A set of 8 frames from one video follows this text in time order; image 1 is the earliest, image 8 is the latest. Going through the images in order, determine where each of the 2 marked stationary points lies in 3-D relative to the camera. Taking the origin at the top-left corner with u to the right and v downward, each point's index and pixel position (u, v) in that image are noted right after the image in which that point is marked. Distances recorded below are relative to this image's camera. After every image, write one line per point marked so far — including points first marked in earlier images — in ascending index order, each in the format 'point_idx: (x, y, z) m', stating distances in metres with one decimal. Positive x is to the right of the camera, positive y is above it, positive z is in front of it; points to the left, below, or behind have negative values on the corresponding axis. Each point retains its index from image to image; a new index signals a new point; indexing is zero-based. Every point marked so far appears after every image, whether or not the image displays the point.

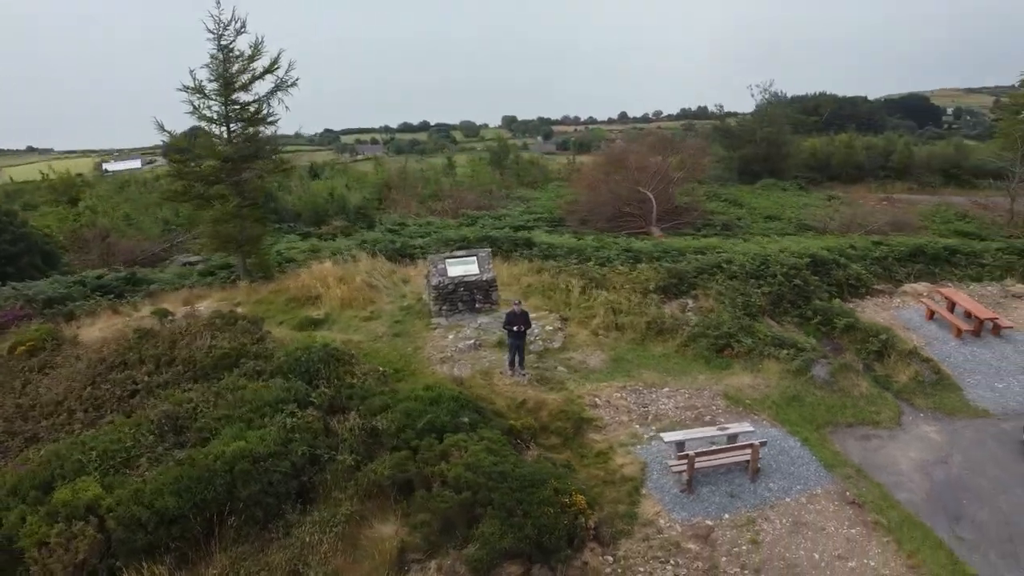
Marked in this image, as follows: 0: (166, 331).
0: (-5.5, -0.7, +12.8) m
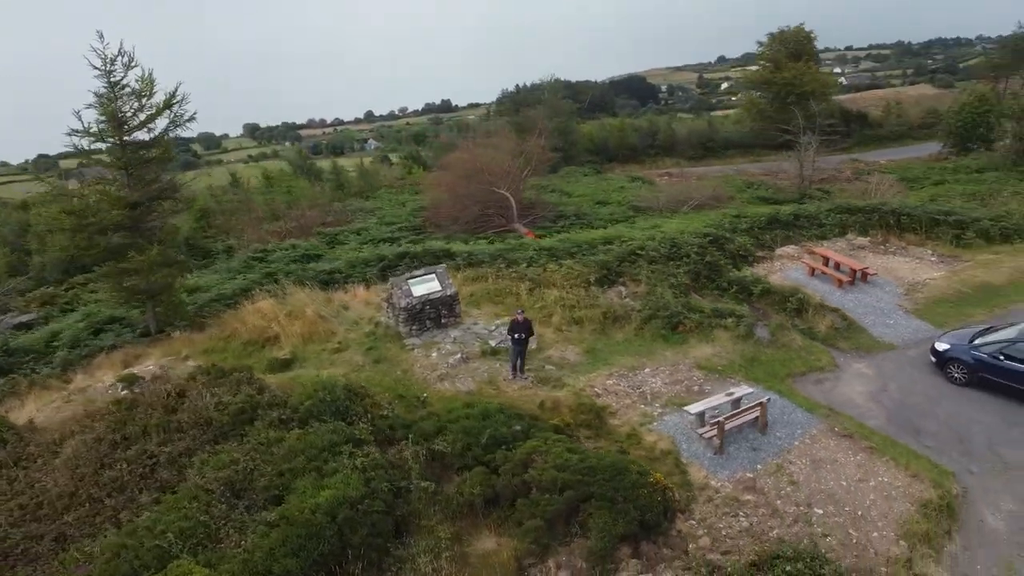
0: (-5.3, -1.6, +11.9) m
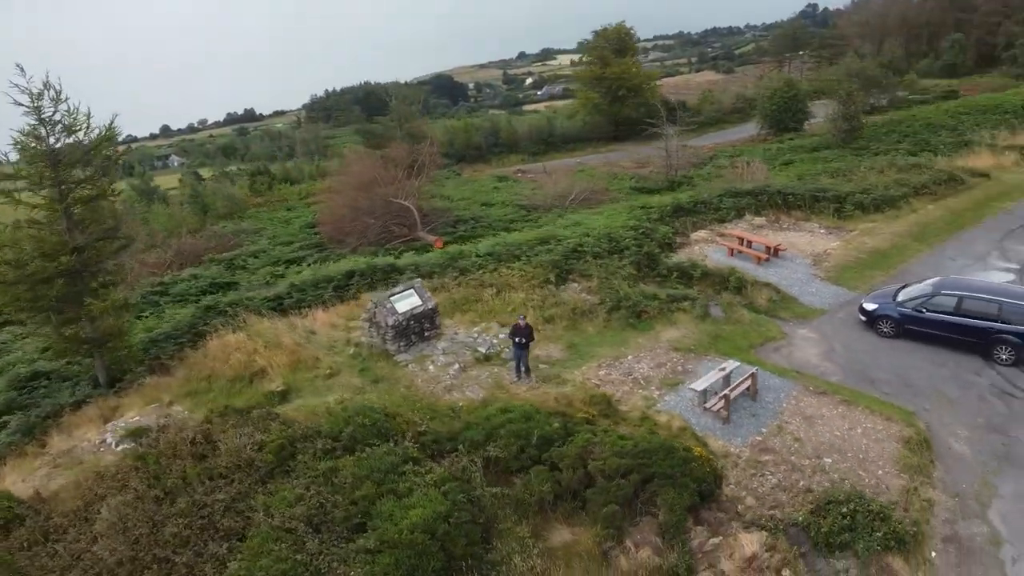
0: (-4.8, -2.3, +11.4) m
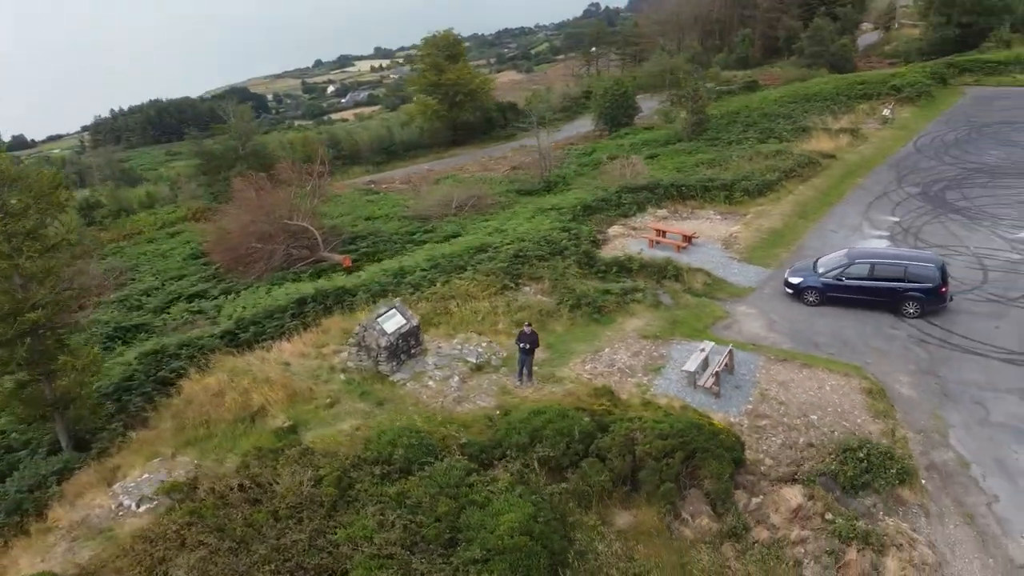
0: (-4.0, -2.9, +11.0) m
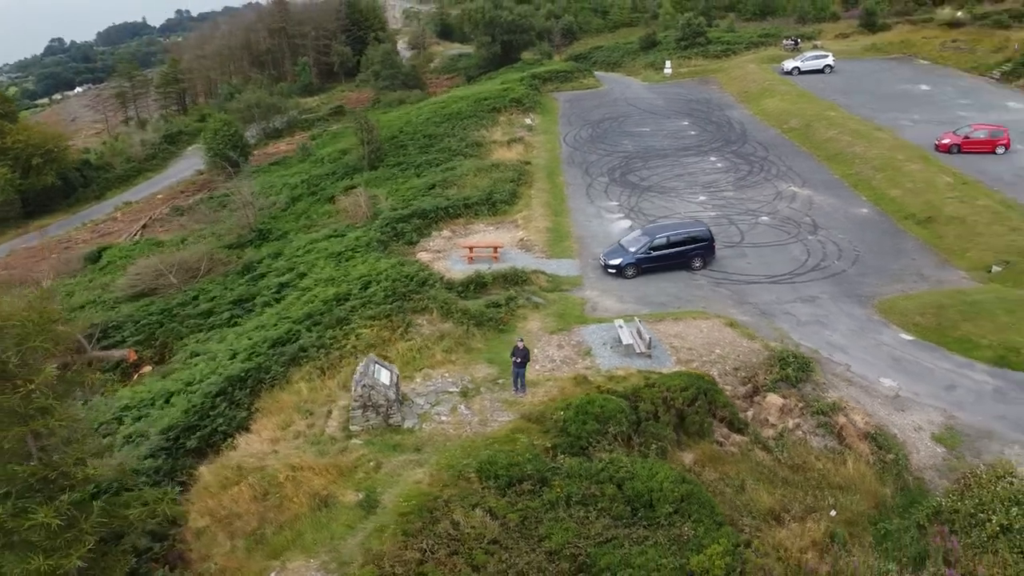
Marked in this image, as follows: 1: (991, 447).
0: (-1.3, -3.9, +11.4) m
1: (+9.0, -3.0, +15.1) m
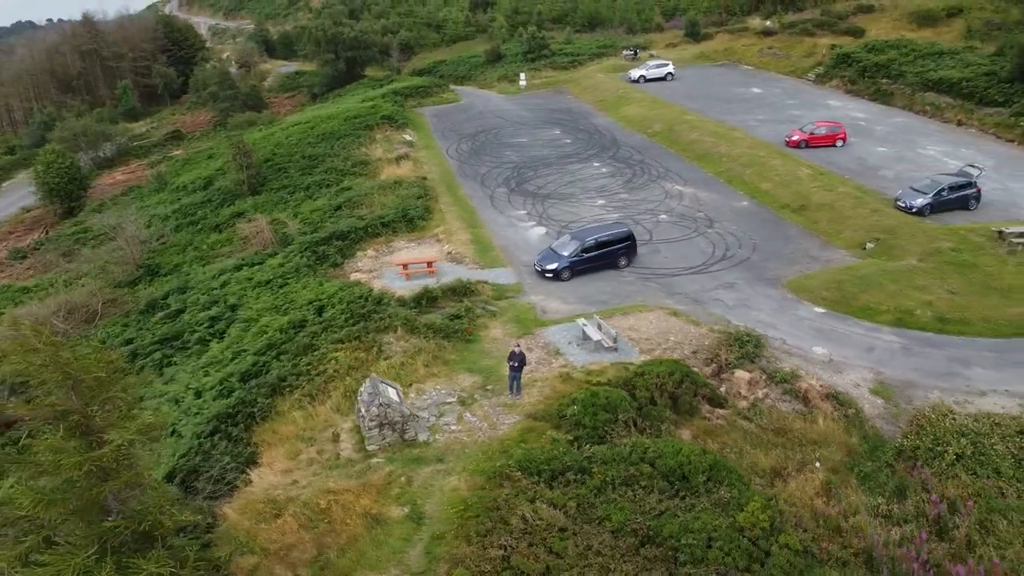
0: (-0.1, -4.1, +12.1) m
1: (+9.0, -2.4, +17.9) m
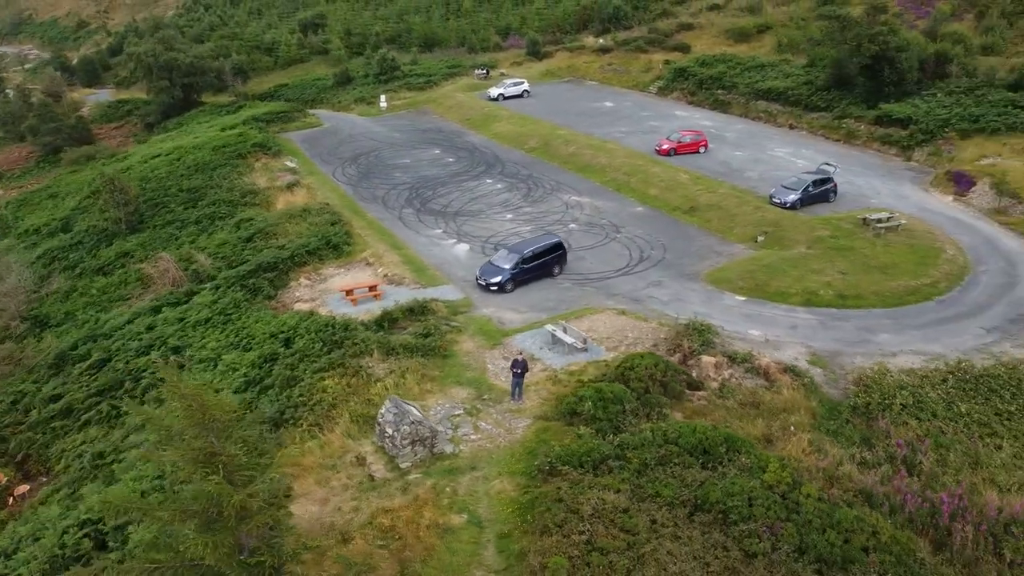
0: (+1.3, -4.2, +13.3) m
1: (+8.7, -1.9, +21.0) m
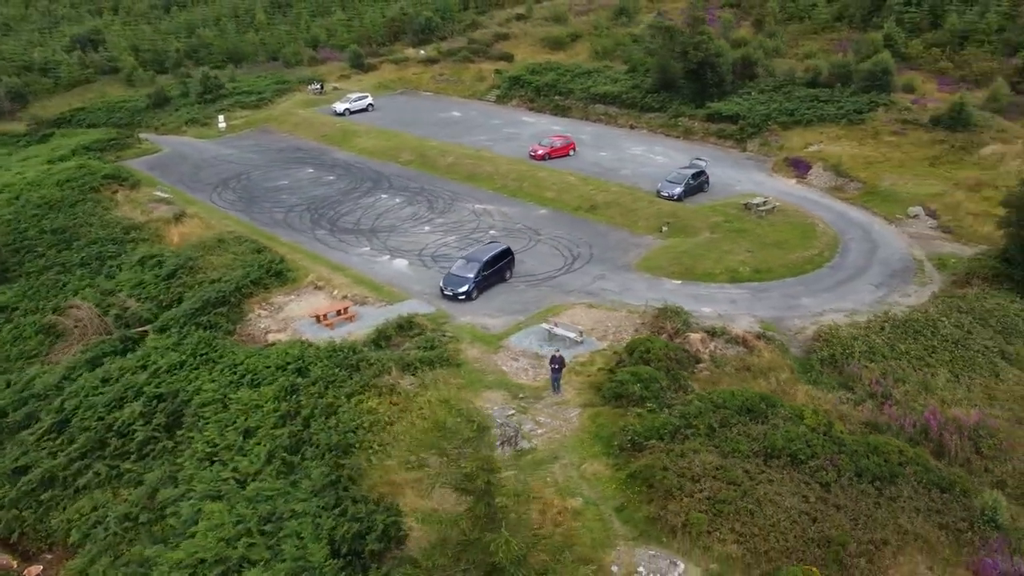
0: (+3.8, -4.0, +15.5) m
1: (+8.6, -1.1, +24.9) m
